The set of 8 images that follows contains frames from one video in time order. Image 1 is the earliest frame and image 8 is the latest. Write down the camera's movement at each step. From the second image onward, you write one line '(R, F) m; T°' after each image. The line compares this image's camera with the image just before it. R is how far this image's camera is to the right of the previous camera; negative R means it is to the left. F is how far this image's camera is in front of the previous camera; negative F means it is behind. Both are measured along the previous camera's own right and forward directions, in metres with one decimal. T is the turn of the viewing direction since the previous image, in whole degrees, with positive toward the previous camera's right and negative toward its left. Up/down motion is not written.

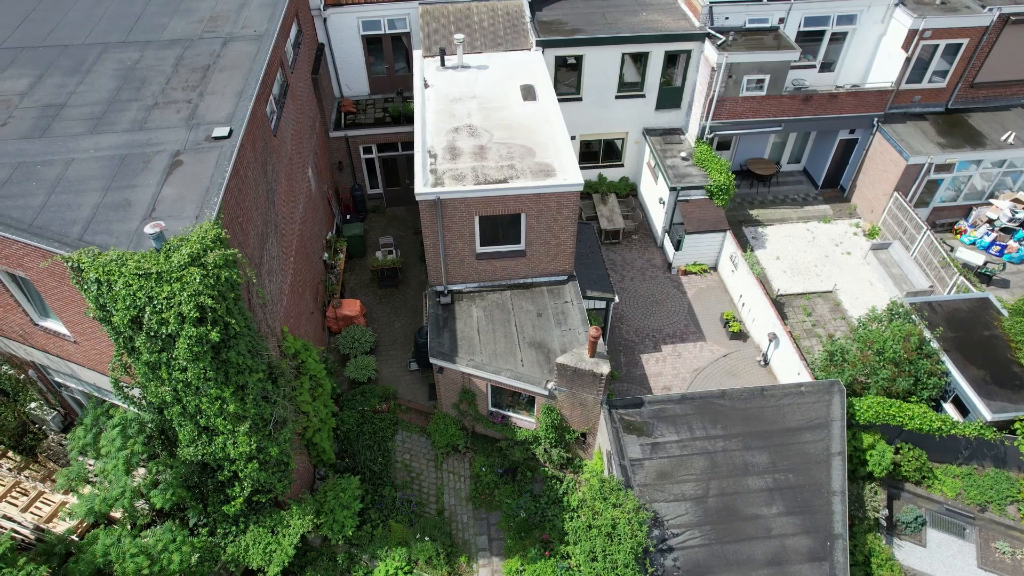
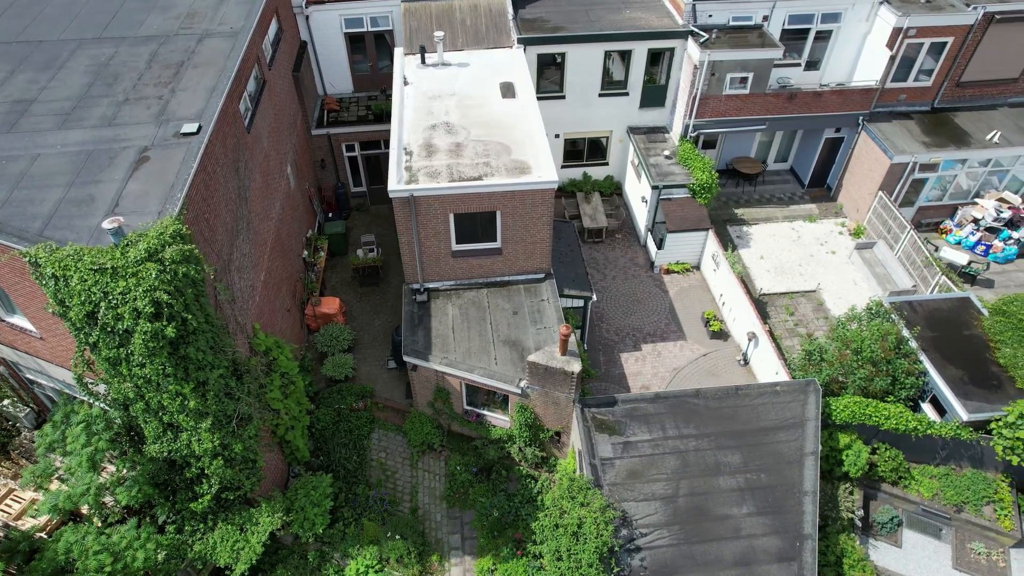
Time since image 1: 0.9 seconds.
(+0.7, +0.1) m; 0°
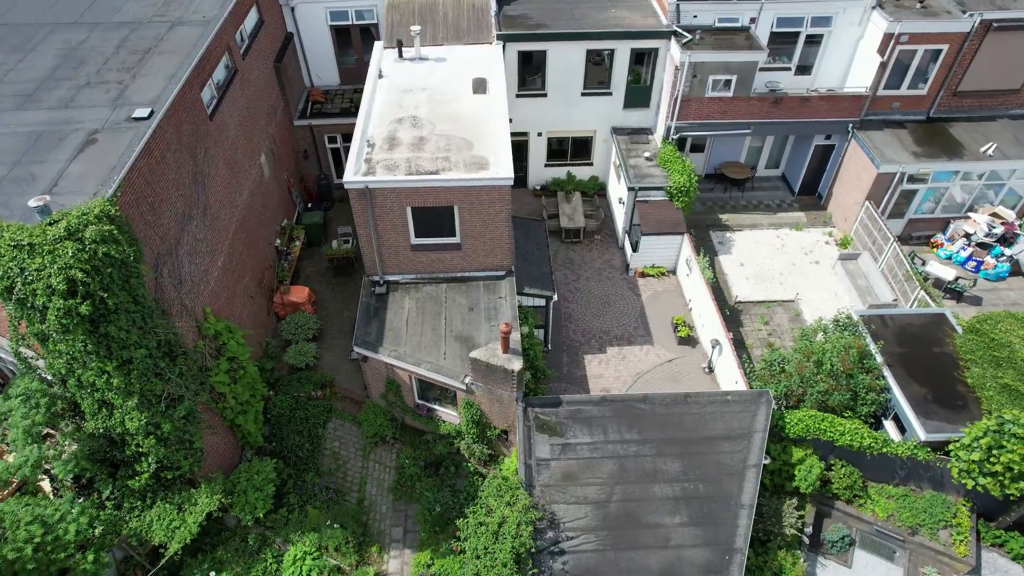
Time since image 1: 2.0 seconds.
(+2.0, +0.1) m; -2°
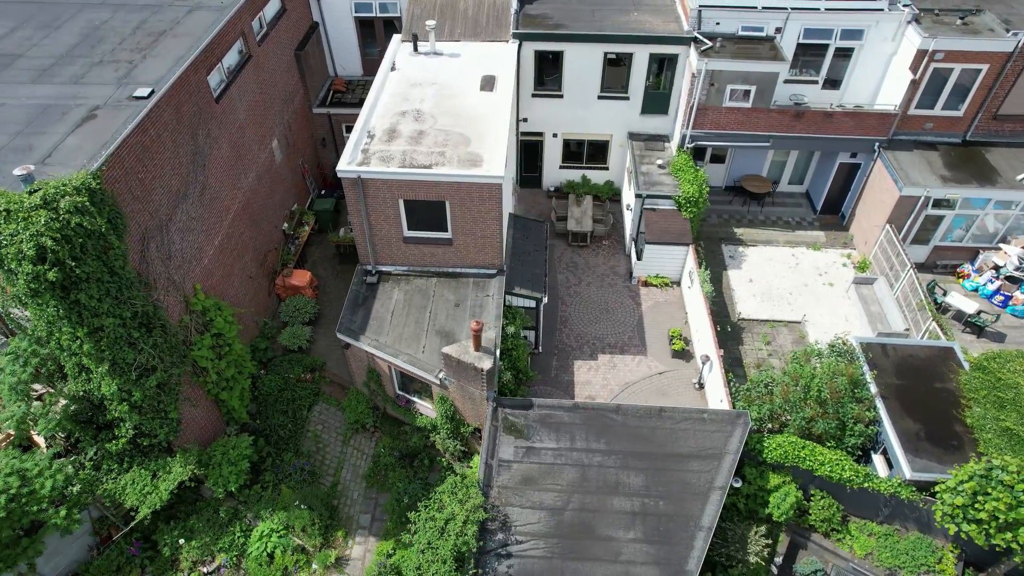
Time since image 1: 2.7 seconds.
(+1.7, +0.1) m; -4°
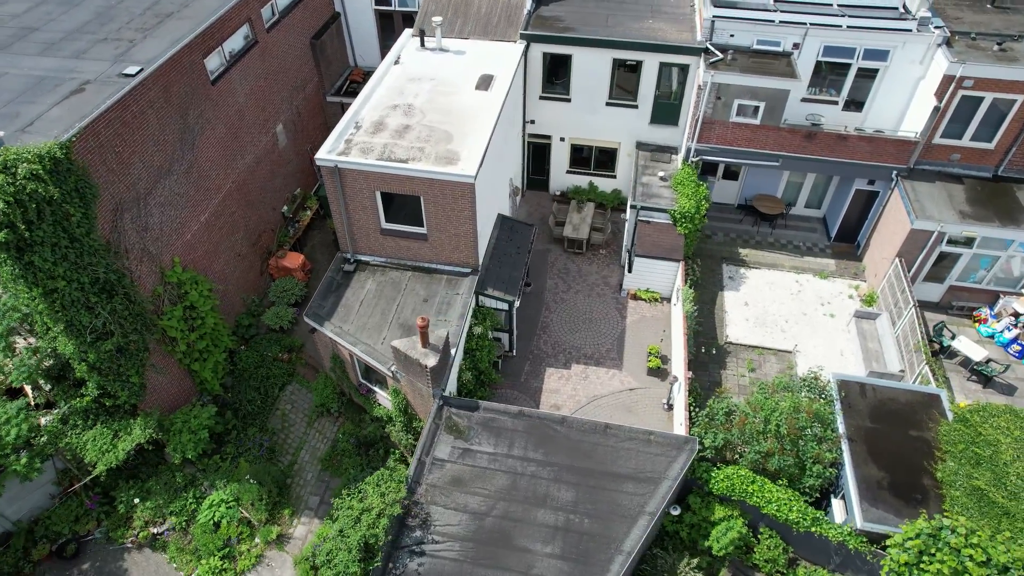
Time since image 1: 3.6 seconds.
(+2.5, +0.2) m; -5°
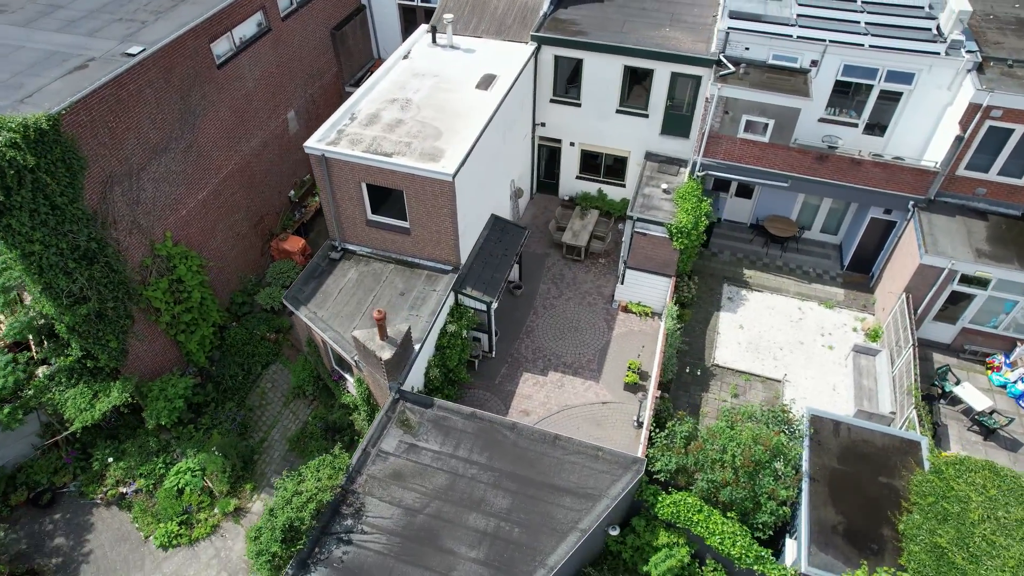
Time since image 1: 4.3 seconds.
(+2.2, +0.2) m; -5°
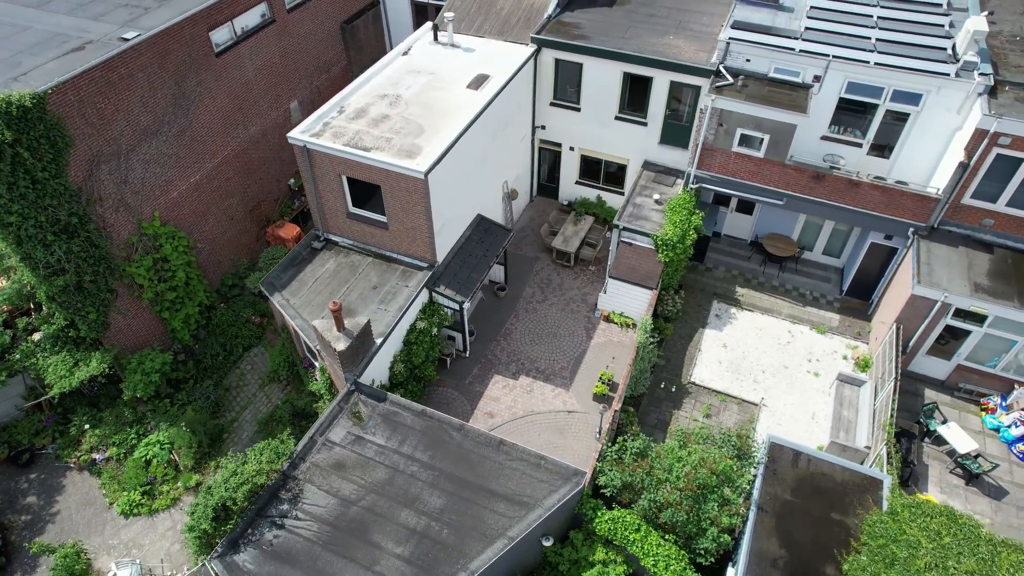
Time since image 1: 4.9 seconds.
(+2.1, +0.1) m; -4°
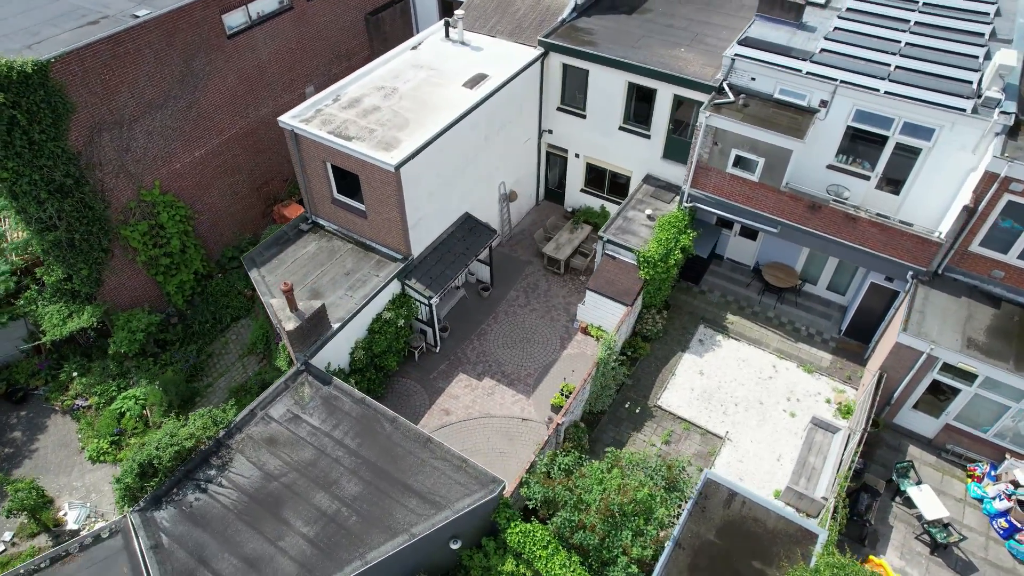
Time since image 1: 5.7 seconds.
(+2.9, +0.2) m; -6°
